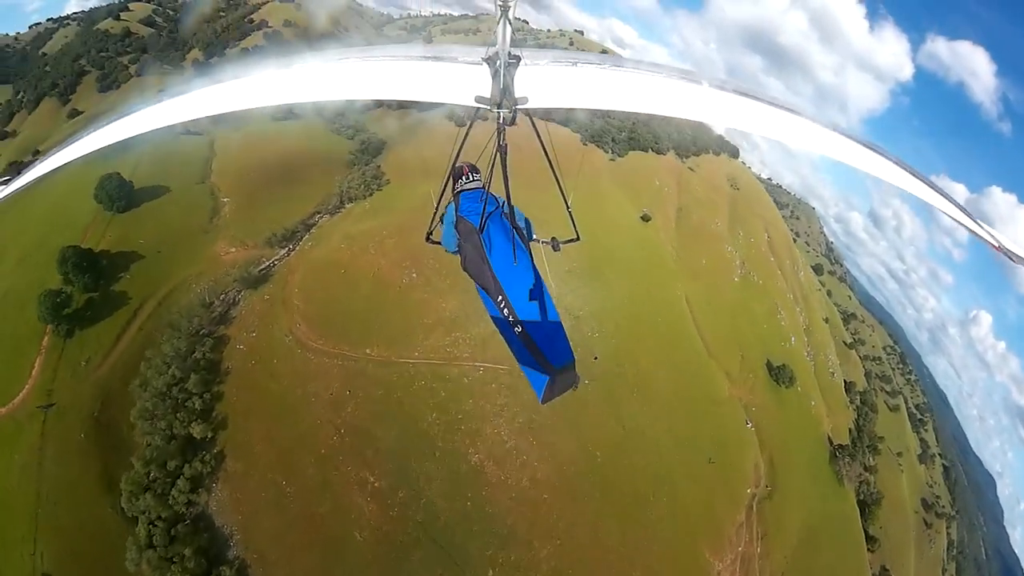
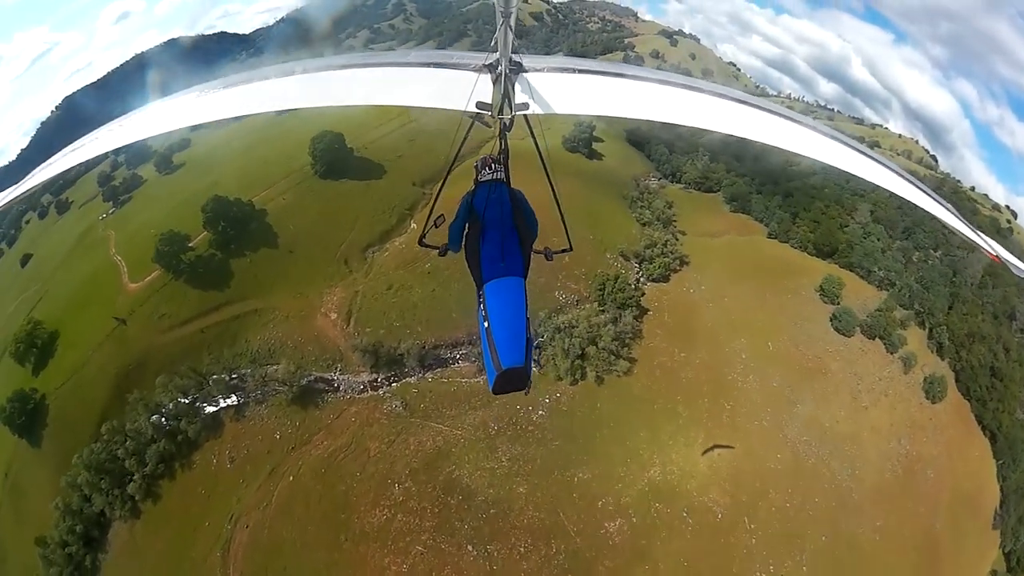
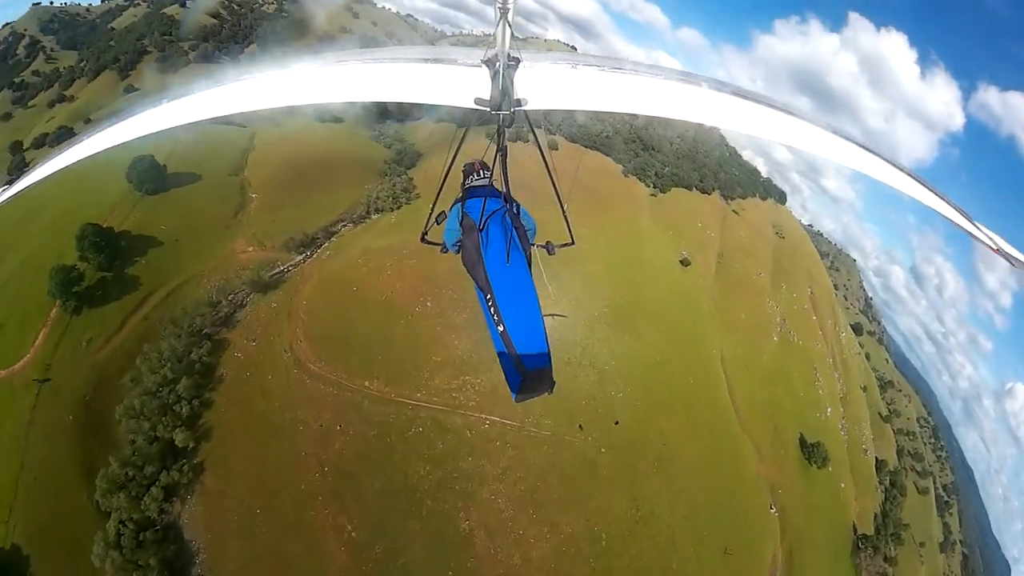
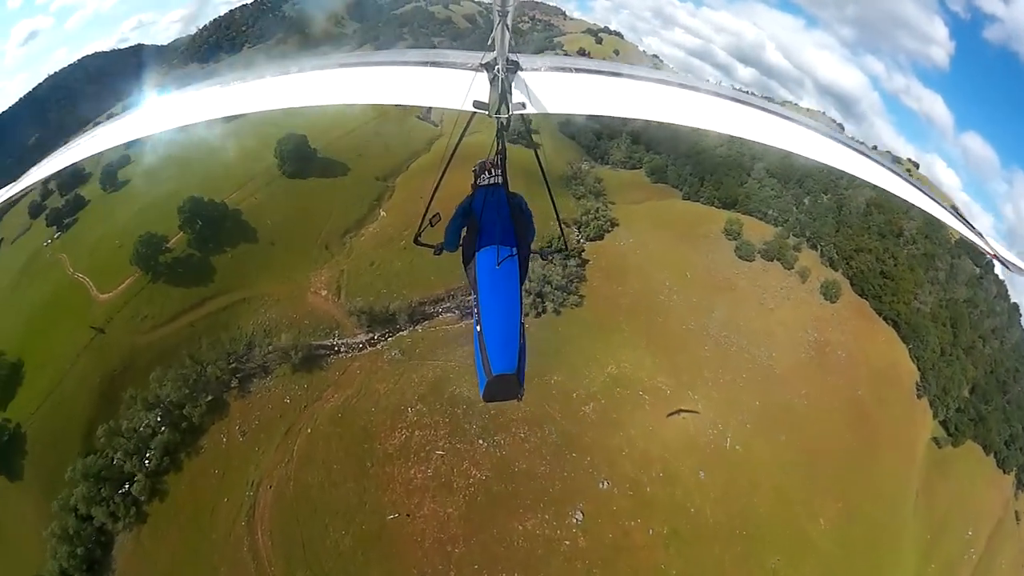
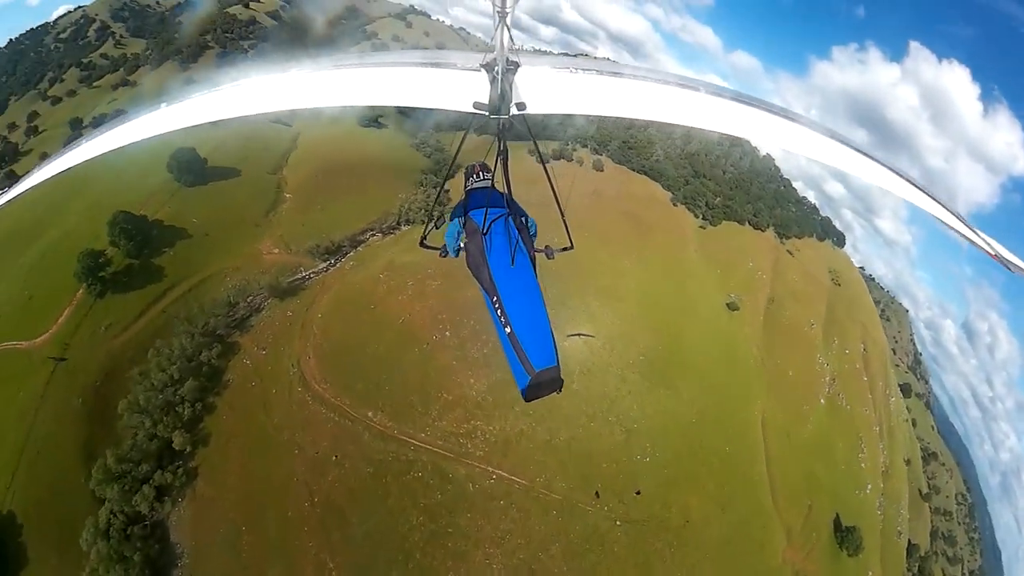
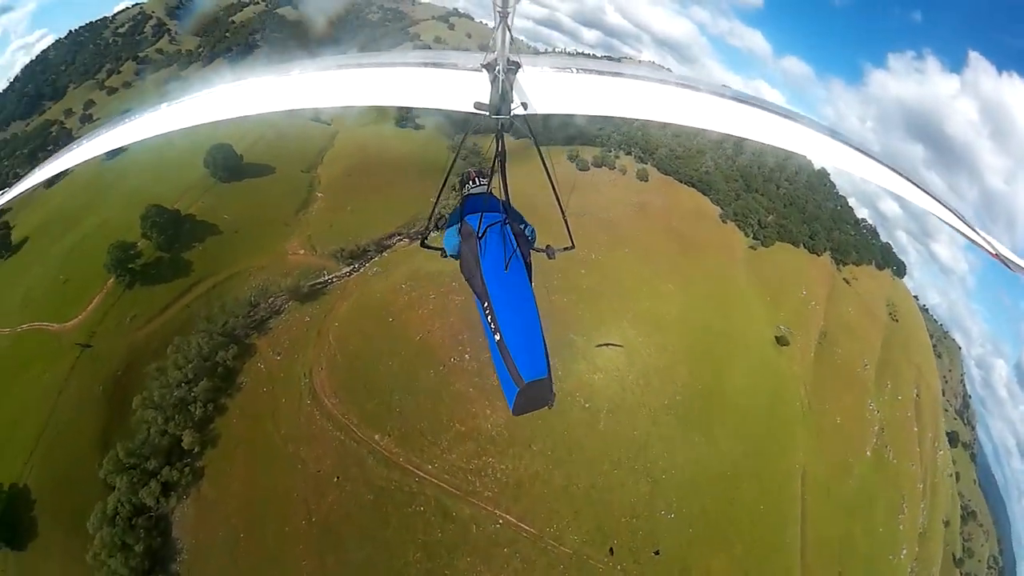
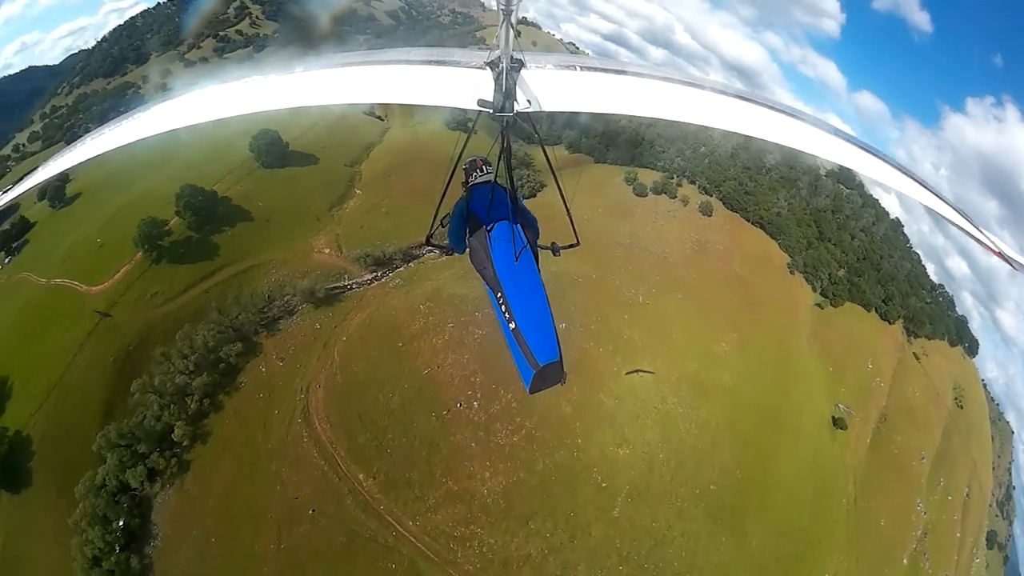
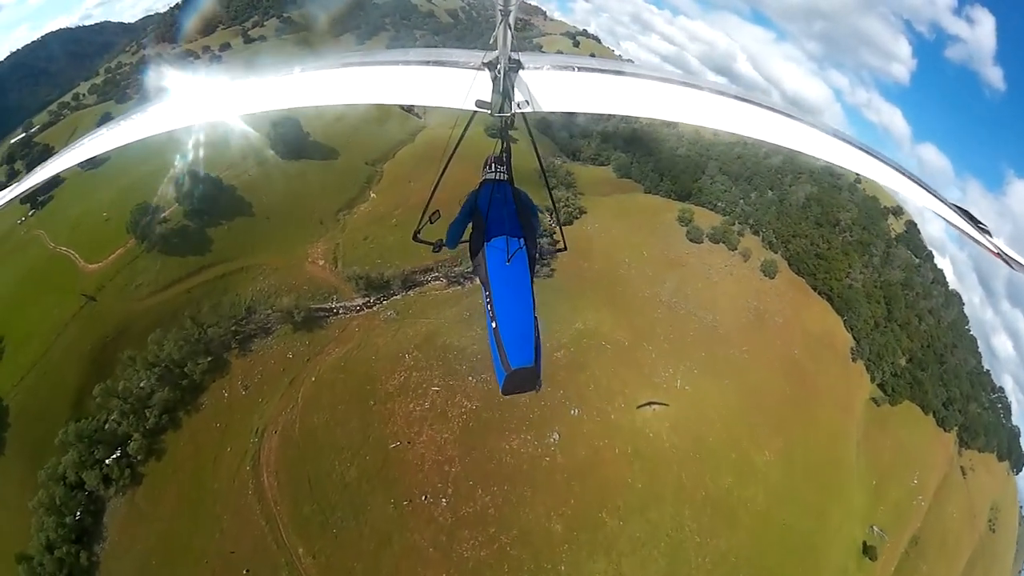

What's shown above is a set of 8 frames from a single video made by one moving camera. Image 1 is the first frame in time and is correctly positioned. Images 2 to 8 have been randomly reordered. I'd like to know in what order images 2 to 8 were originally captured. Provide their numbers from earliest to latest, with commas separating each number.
3, 5, 6, 7, 8, 4, 2
